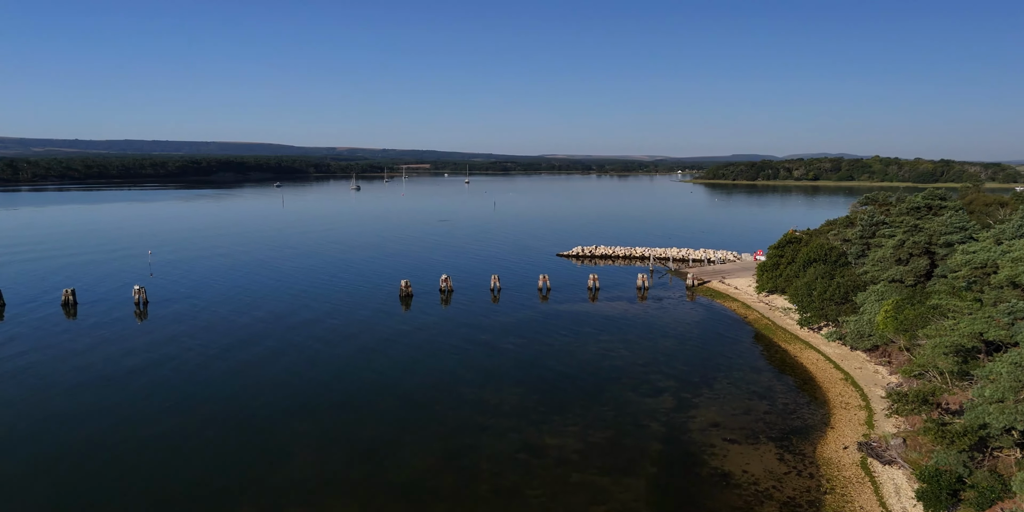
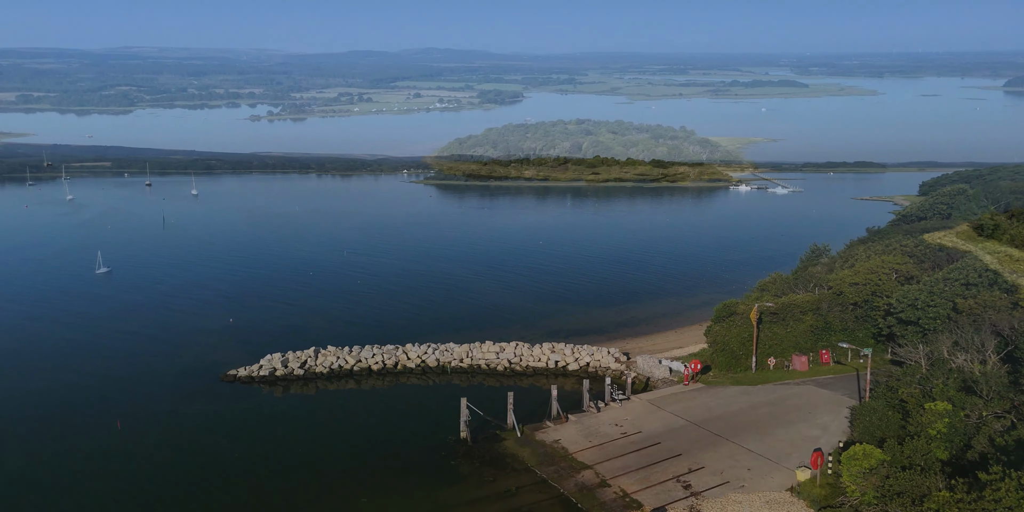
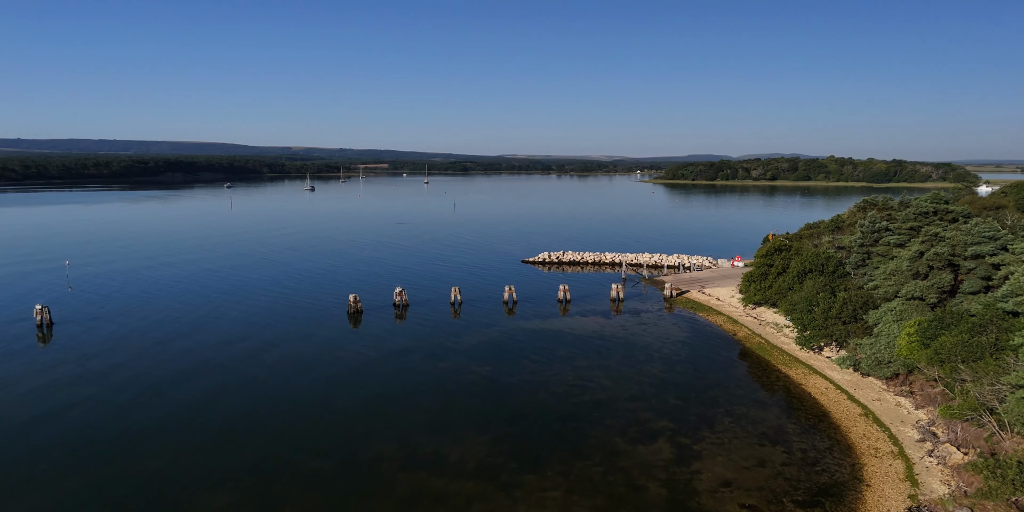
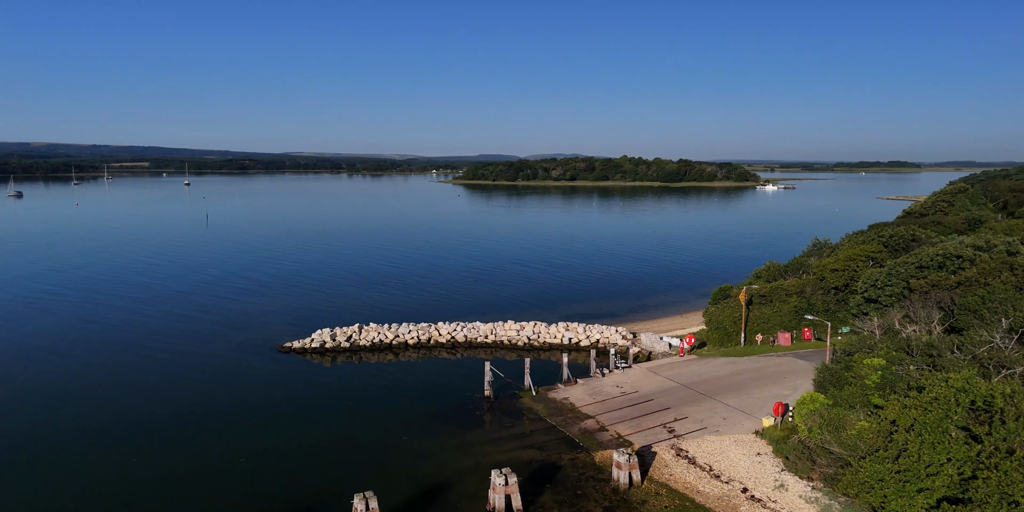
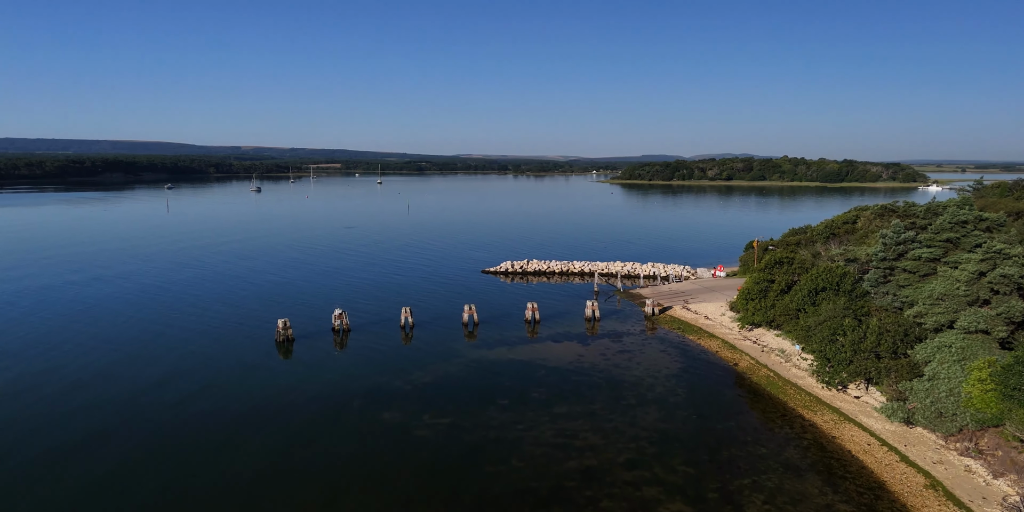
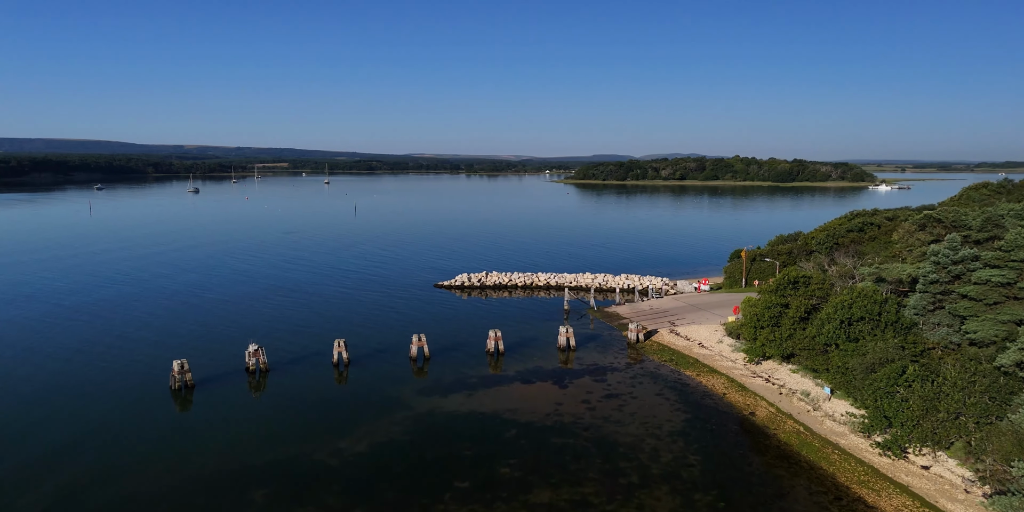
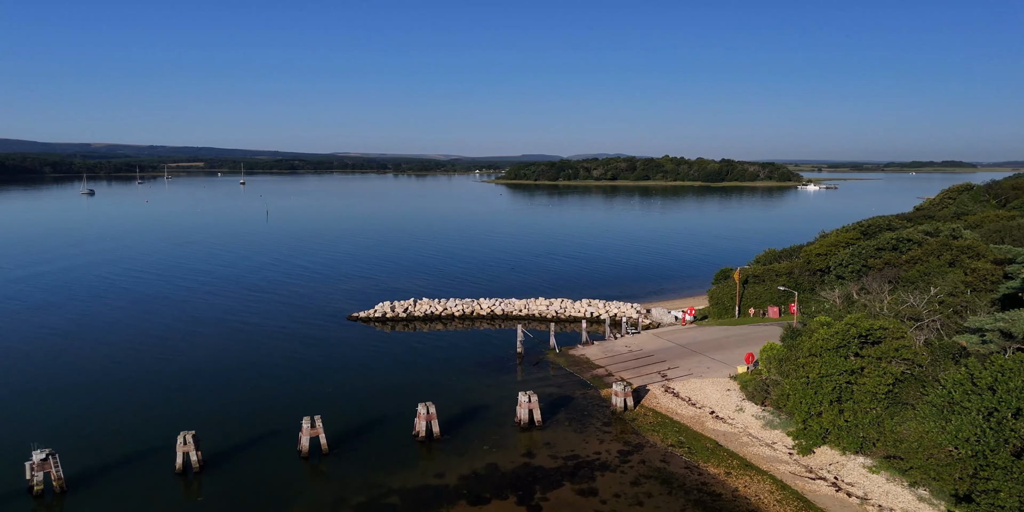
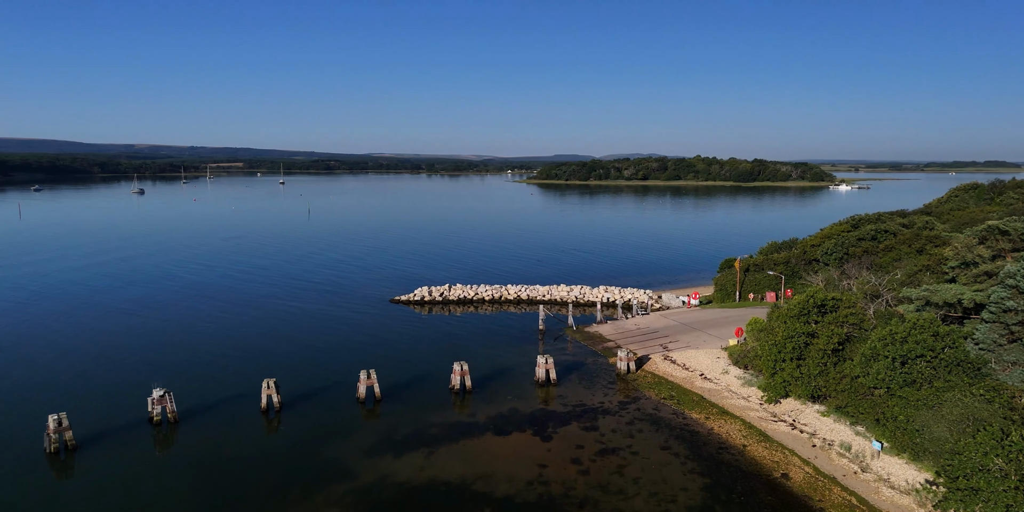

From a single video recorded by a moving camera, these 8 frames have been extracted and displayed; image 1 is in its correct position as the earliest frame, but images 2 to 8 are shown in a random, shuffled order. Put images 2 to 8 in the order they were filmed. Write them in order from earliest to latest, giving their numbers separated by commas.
3, 5, 6, 8, 7, 4, 2
